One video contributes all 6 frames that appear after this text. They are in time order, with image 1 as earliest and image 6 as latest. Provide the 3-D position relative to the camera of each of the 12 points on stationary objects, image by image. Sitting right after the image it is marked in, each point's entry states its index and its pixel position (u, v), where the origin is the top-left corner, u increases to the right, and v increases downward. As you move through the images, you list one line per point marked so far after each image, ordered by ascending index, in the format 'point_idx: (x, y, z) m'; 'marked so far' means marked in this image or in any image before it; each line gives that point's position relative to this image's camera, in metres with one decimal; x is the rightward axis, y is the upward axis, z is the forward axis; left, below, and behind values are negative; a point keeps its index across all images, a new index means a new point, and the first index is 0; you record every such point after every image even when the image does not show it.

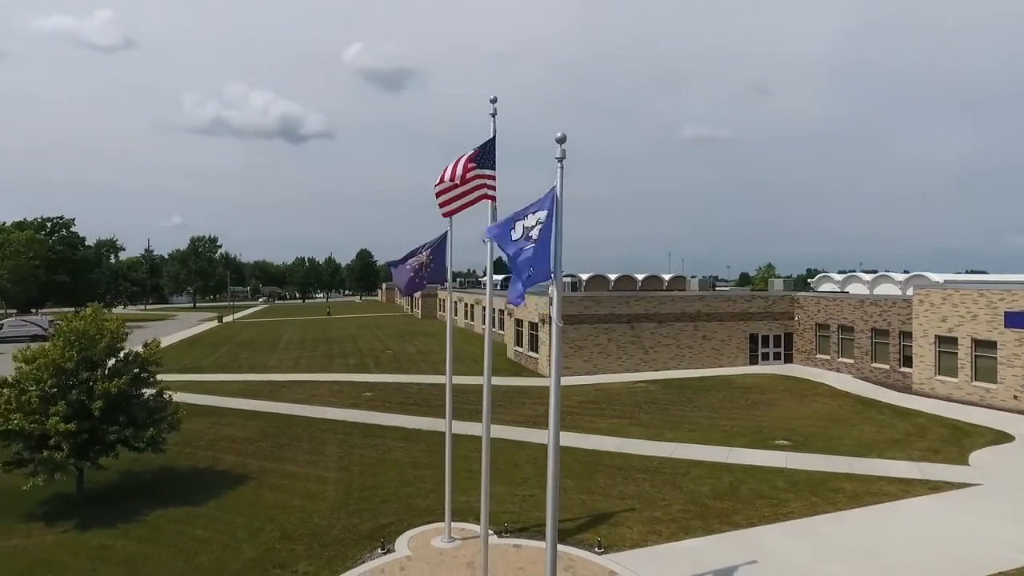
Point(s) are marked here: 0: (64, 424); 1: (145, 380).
0: (-8.9, -2.7, +12.6) m
1: (-8.1, -2.1, +14.1) m
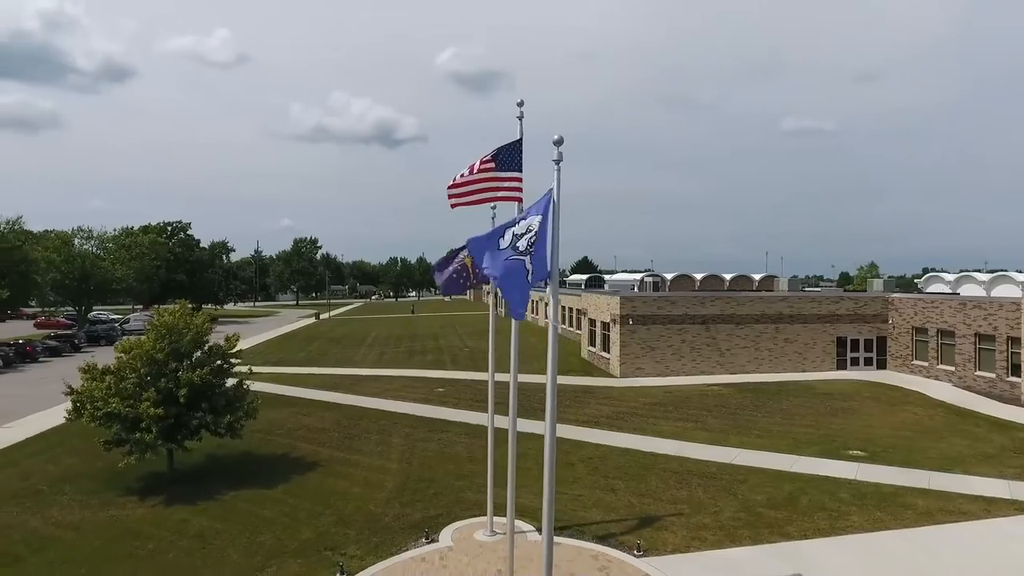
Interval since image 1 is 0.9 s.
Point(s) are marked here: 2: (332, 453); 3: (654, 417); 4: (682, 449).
0: (-7.9, -2.7, +14.0) m
1: (-6.9, -2.0, +15.3) m
2: (-4.9, -4.5, +17.1) m
3: (+4.5, -4.1, +19.9) m
4: (+4.5, -4.2, +16.7) m
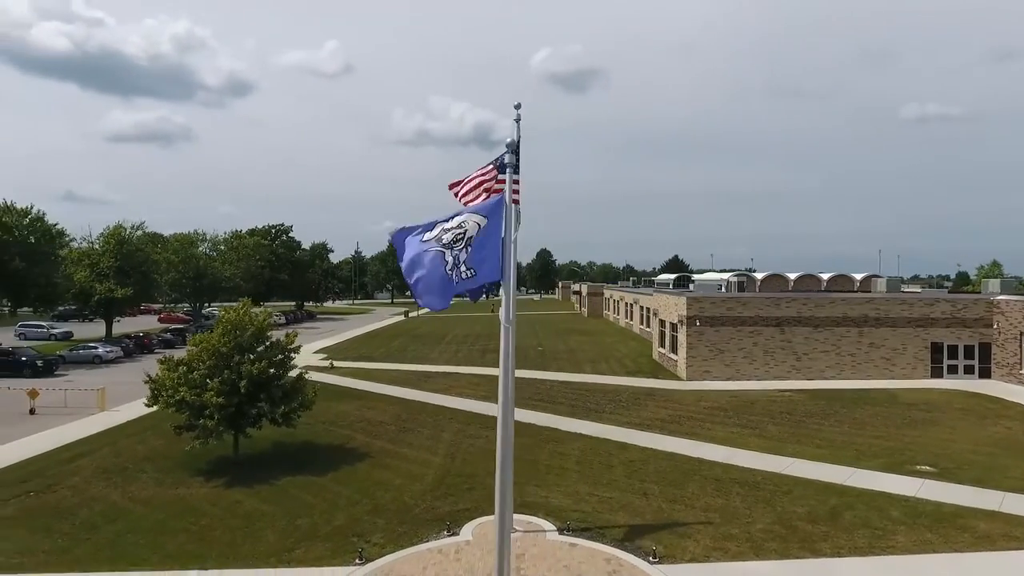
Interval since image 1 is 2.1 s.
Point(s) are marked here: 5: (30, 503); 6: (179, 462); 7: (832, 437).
0: (-7.1, -2.6, +15.3) m
1: (-5.9, -2.0, +16.4) m
2: (-3.6, -4.4, +17.8) m
3: (+6.1, -4.1, +19.2) m
4: (+5.6, -4.2, +16.0) m
5: (-10.7, -4.8, +14.0) m
6: (-8.7, -4.5, +16.5) m
7: (+8.7, -4.1, +17.3) m
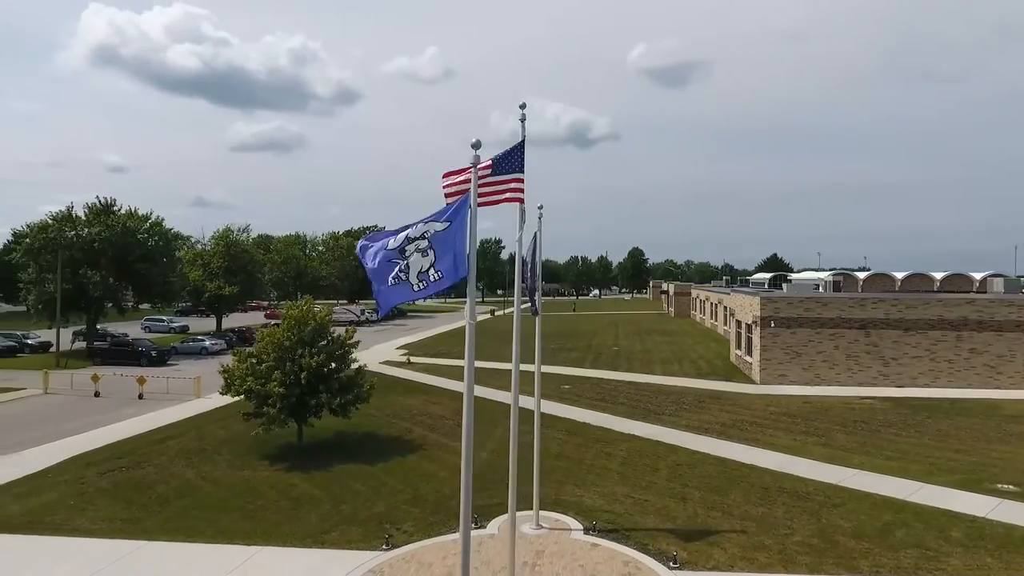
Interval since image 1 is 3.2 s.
0: (-6.0, -2.6, +16.4) m
1: (-4.6, -1.9, +17.3) m
2: (-2.2, -4.4, +18.4) m
3: (+7.6, -4.1, +18.3) m
4: (+6.6, -4.2, +15.2) m
5: (-9.7, -4.7, +15.7) m
6: (-7.4, -4.5, +17.9) m
7: (+9.9, -4.1, +16.0) m
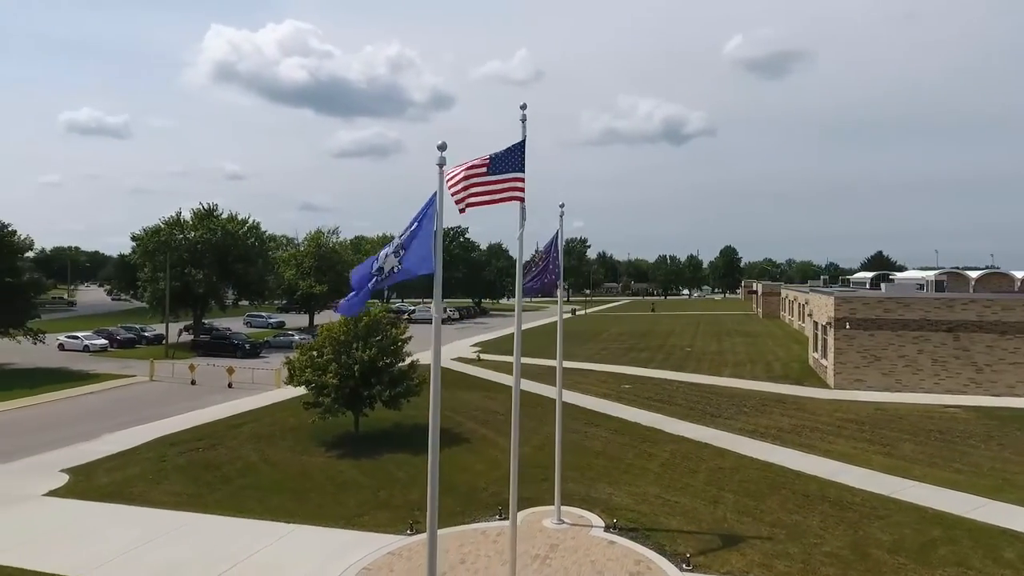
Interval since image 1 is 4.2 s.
0: (-4.8, -2.5, +17.4) m
1: (-3.4, -1.9, +18.1) m
2: (-0.8, -4.3, +18.8) m
3: (+8.9, -4.0, +17.3) m
4: (+7.5, -4.2, +14.4) m
5: (-8.6, -4.6, +17.3) m
6: (-6.0, -4.4, +19.1) m
7: (+10.9, -4.0, +14.6) m
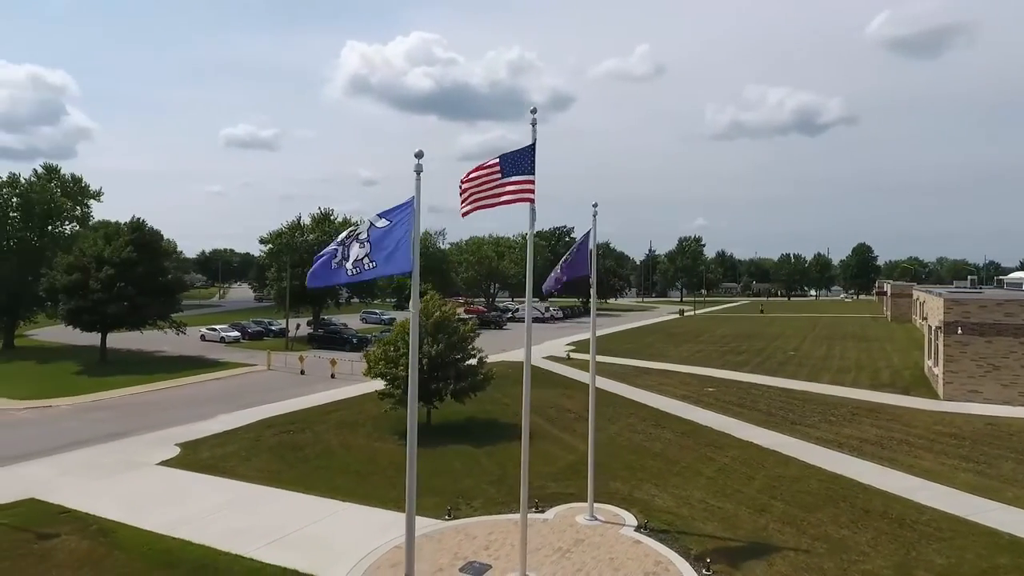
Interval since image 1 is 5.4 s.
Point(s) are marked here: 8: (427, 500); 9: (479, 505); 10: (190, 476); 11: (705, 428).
0: (-3.1, -2.4, +18.5) m
1: (-1.5, -1.8, +18.9) m
2: (+1.2, -4.3, +19.1) m
3: (+10.4, -4.0, +15.8) m
4: (+8.4, -4.2, +13.2) m
5: (-6.8, -4.5, +19.1) m
6: (-3.9, -4.3, +20.3) m
7: (+11.8, -4.1, +12.8) m
8: (-1.8, -4.5, +13.4) m
9: (-0.6, -4.5, +13.1) m
10: (-8.0, -4.7, +15.8) m
11: (+5.7, -4.1, +18.5) m
